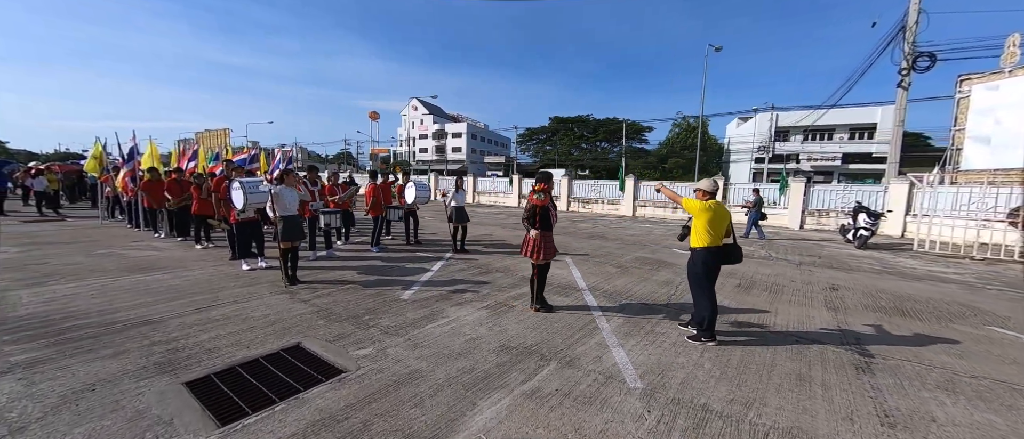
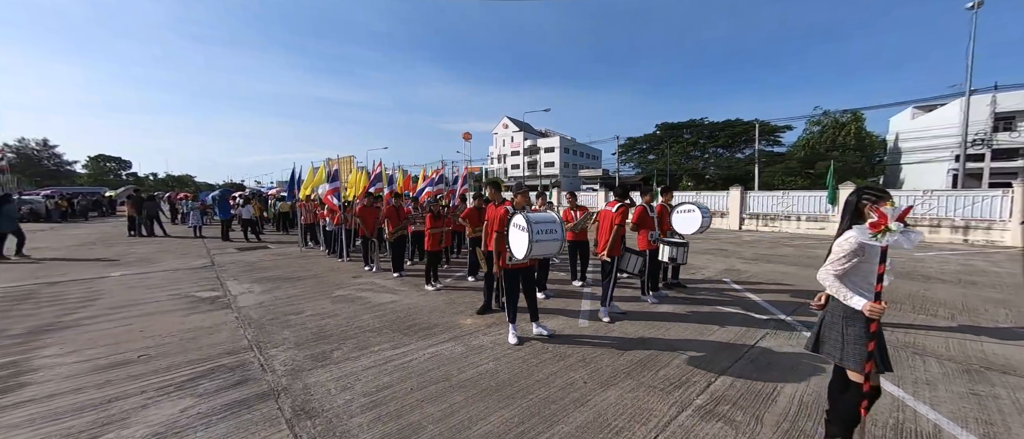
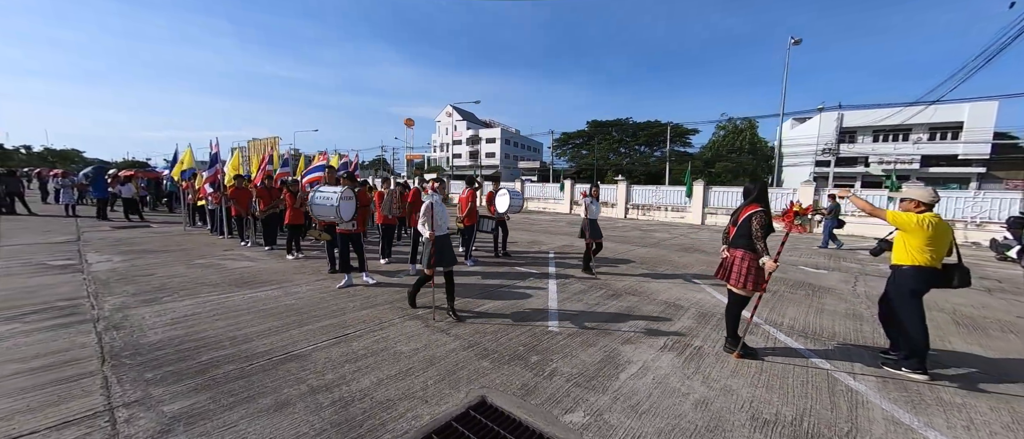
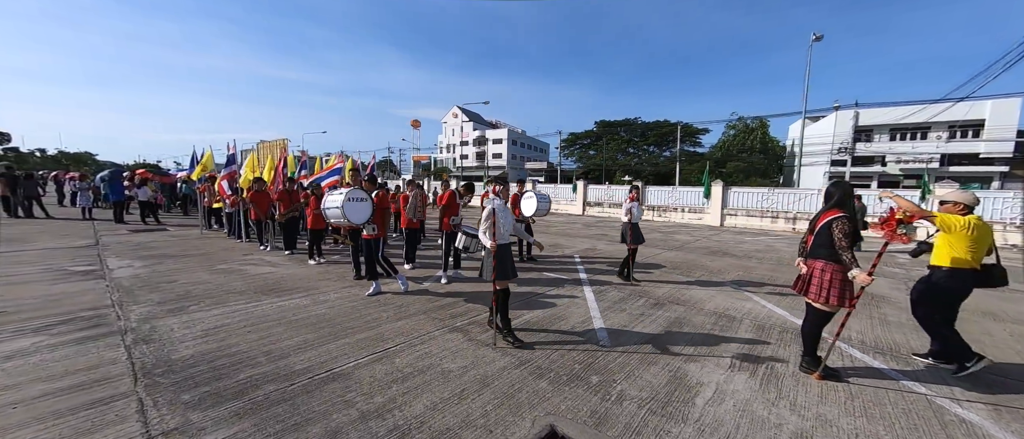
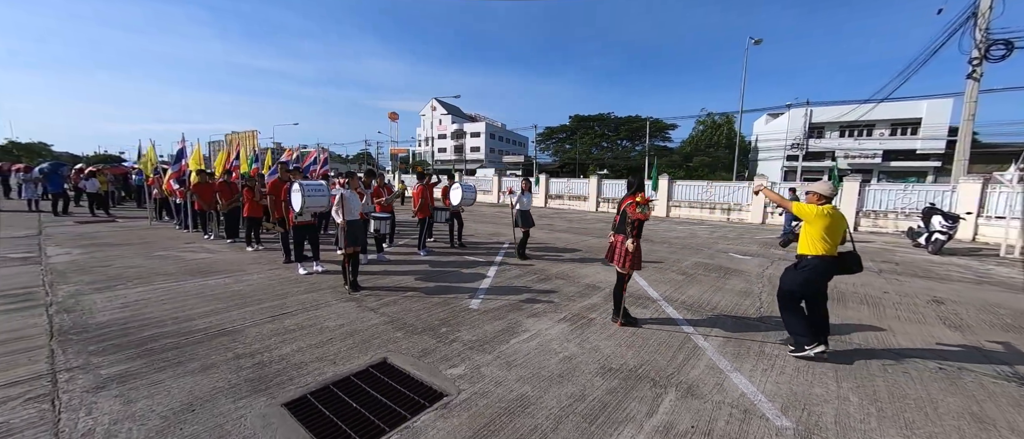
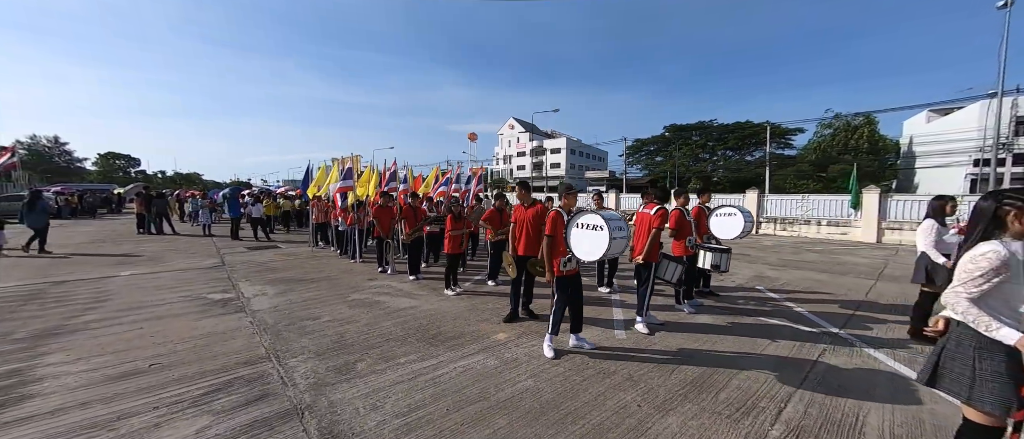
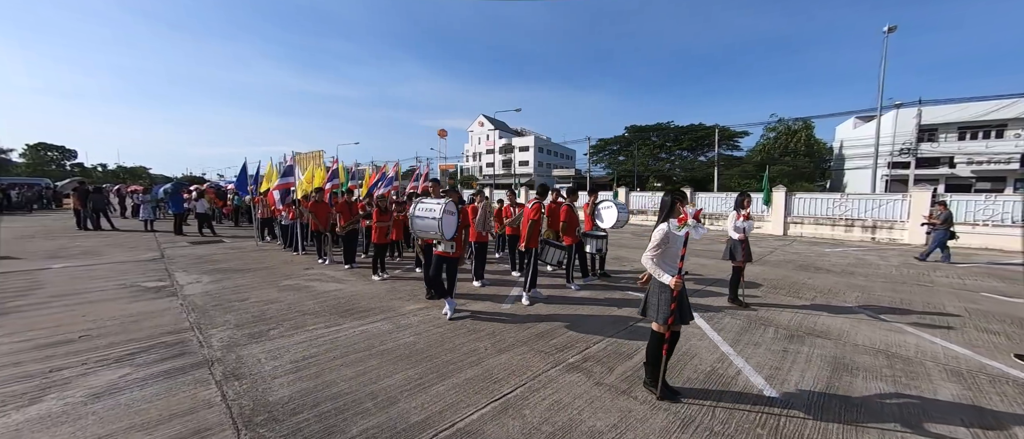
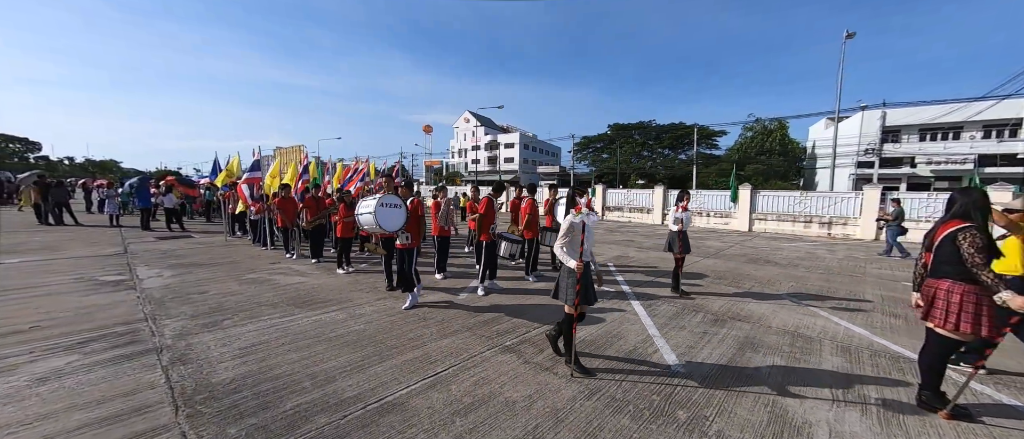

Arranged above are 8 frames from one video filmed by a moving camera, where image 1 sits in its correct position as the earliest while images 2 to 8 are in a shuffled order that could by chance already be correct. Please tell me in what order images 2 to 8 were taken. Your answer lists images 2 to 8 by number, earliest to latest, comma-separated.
5, 3, 4, 8, 7, 2, 6
